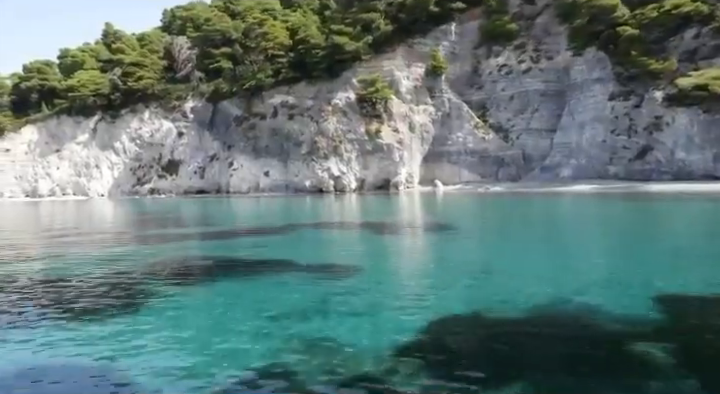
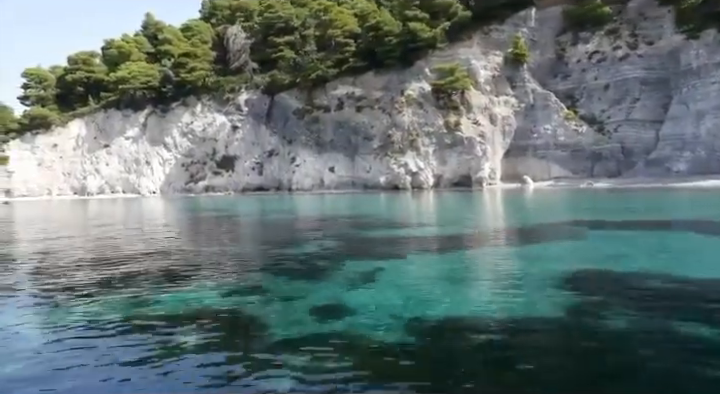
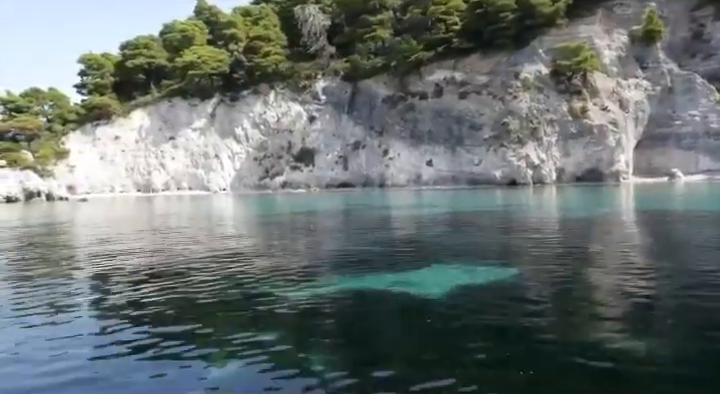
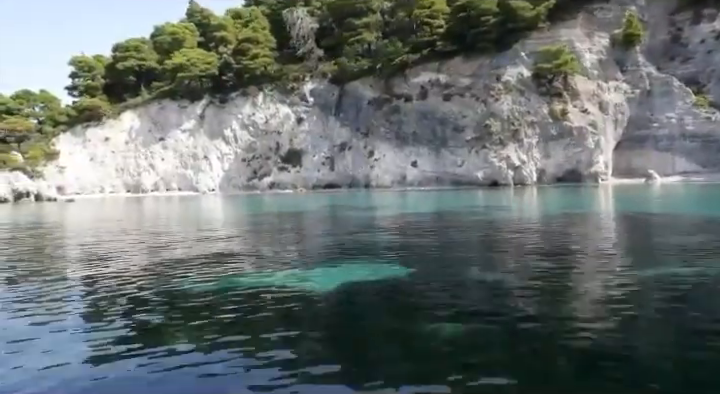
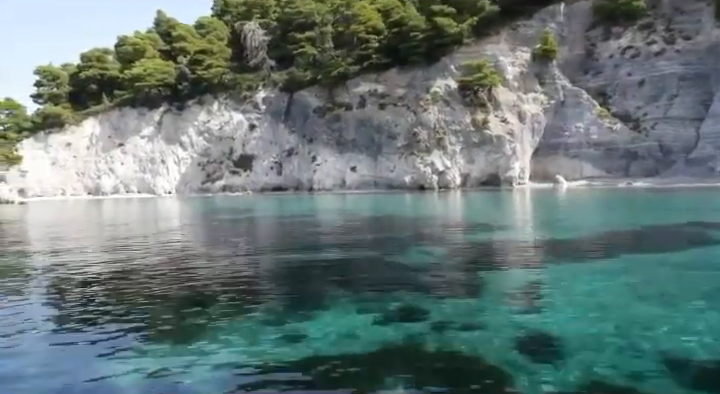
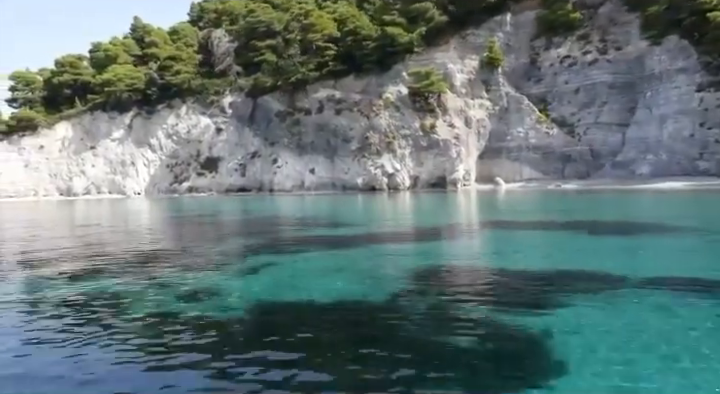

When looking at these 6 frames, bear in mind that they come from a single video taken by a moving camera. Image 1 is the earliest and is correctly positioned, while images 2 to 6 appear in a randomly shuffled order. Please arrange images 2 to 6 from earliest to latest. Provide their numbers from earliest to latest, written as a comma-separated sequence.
6, 2, 5, 4, 3
